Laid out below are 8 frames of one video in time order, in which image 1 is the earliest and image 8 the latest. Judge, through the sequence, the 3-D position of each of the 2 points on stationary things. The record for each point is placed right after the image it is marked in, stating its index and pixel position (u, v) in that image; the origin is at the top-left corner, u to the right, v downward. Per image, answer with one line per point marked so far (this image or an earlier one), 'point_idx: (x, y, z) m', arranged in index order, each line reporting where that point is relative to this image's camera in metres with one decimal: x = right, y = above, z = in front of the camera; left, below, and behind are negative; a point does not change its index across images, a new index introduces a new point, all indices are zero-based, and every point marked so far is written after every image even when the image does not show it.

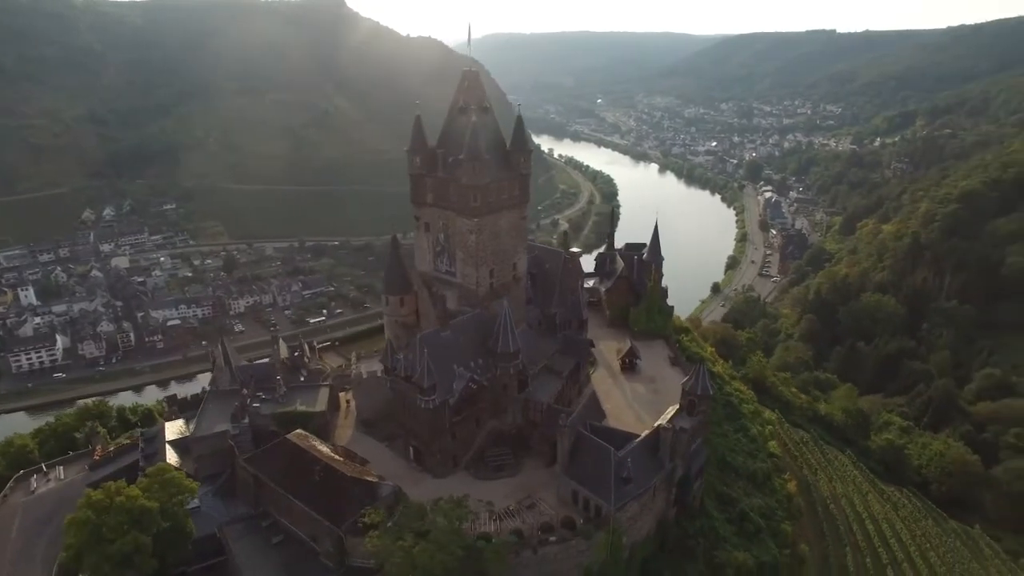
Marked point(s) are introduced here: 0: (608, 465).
0: (+3.3, -5.8, +20.1) m
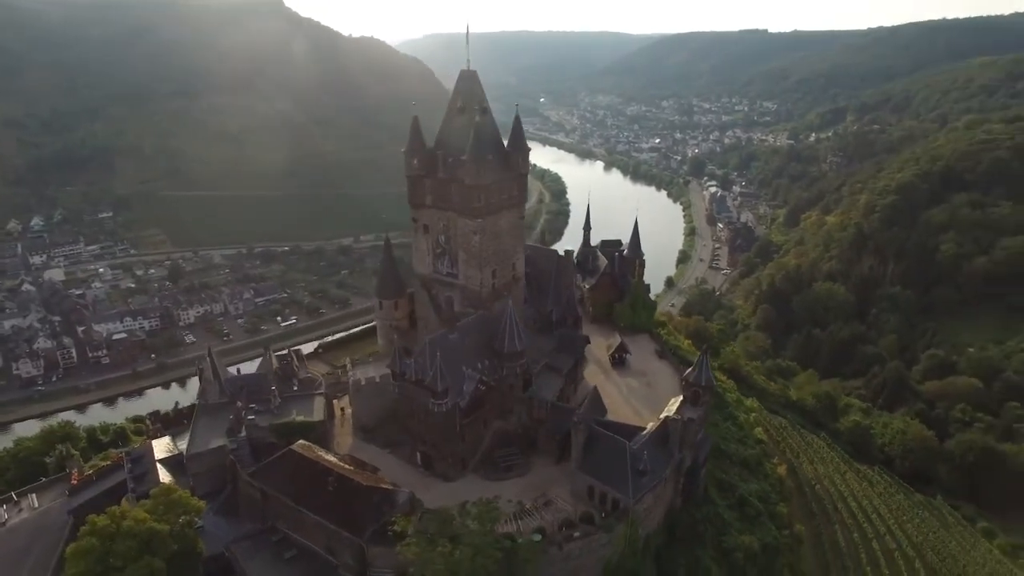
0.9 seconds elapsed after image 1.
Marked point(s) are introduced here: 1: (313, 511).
0: (+3.9, -5.7, +20.5) m
1: (-6.4, -7.2, +19.9) m
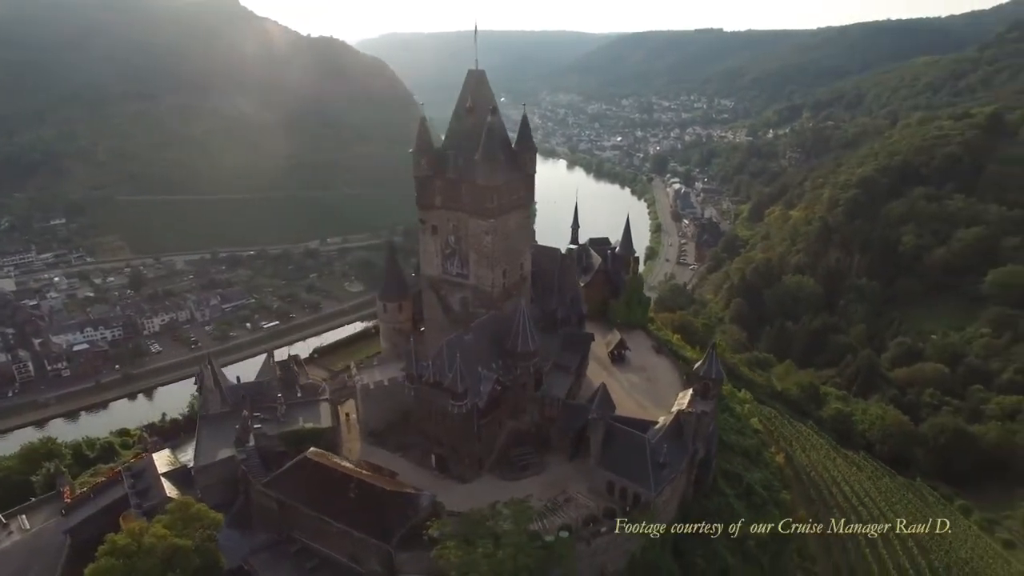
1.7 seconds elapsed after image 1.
0: (+4.6, -5.6, +20.8) m
1: (-5.6, -7.3, +19.6) m
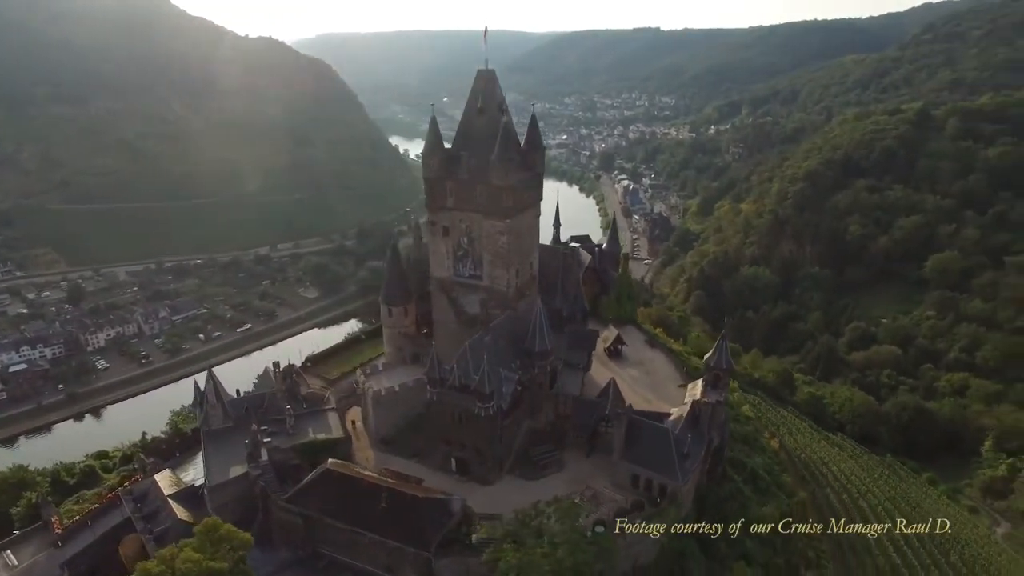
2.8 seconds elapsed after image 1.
0: (+5.5, -5.4, +21.2) m
1: (-4.5, -7.5, +19.1) m
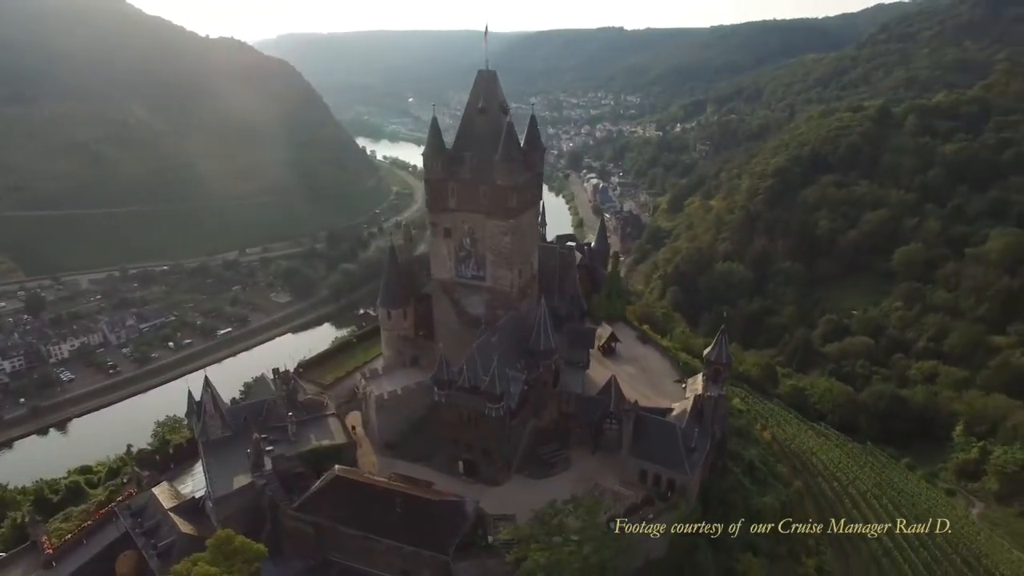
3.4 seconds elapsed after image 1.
0: (+5.8, -5.3, +21.5) m
1: (-4.0, -7.6, +18.9) m
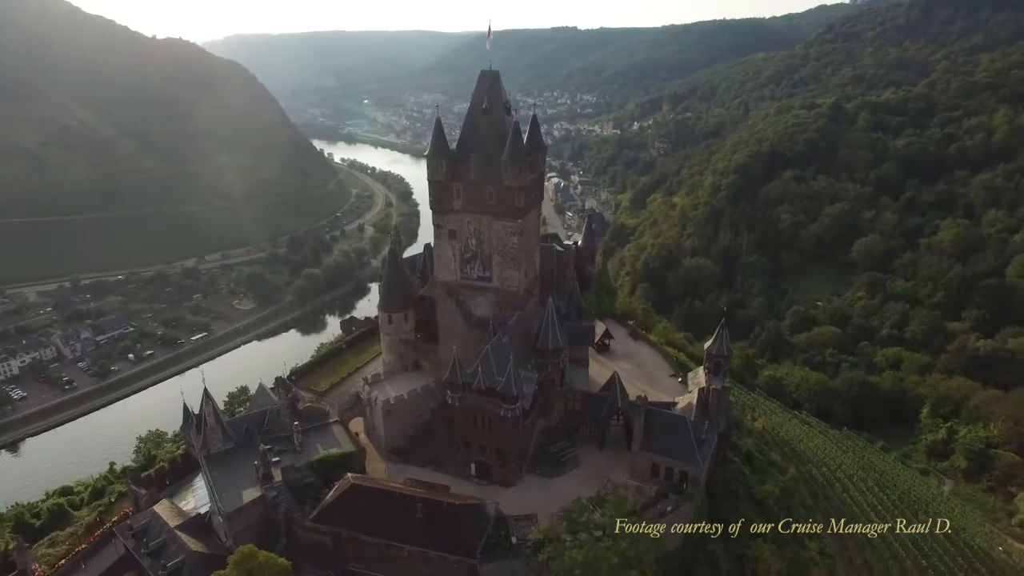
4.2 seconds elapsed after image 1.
0: (+6.3, -5.1, +21.9) m
1: (-3.2, -7.7, +18.7) m
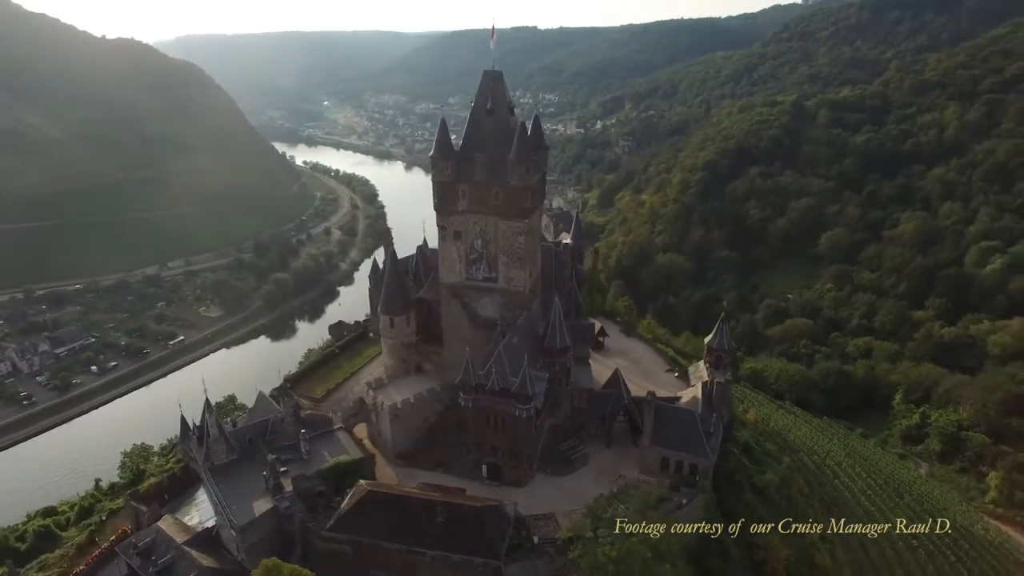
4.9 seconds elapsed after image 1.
0: (+6.7, -5.0, +22.2) m
1: (-2.5, -7.8, +18.5) m
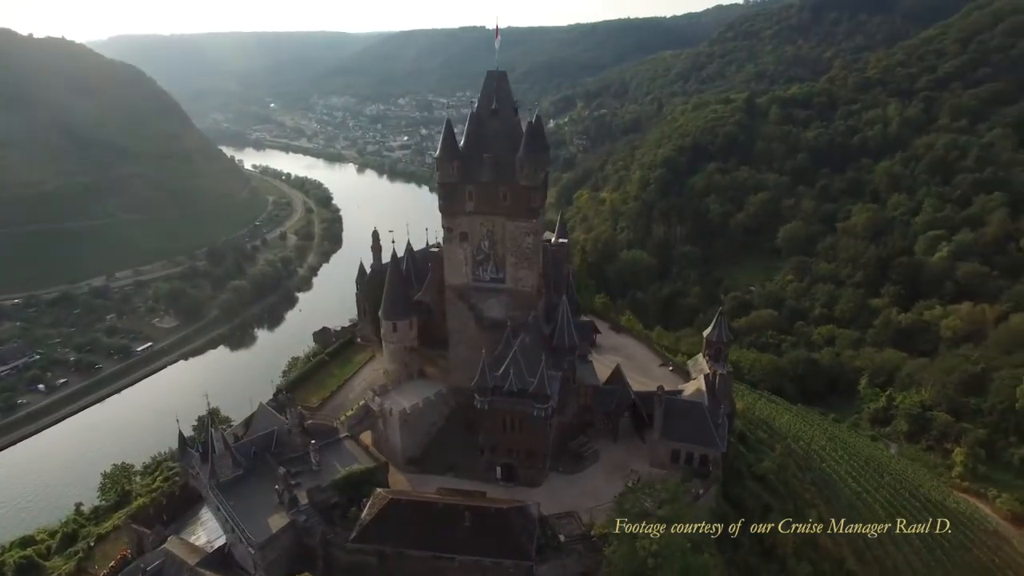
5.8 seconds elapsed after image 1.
0: (+7.2, -4.8, +22.7) m
1: (-1.7, -7.9, +18.3) m
